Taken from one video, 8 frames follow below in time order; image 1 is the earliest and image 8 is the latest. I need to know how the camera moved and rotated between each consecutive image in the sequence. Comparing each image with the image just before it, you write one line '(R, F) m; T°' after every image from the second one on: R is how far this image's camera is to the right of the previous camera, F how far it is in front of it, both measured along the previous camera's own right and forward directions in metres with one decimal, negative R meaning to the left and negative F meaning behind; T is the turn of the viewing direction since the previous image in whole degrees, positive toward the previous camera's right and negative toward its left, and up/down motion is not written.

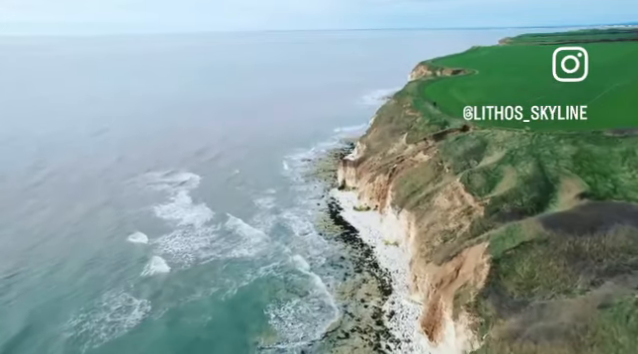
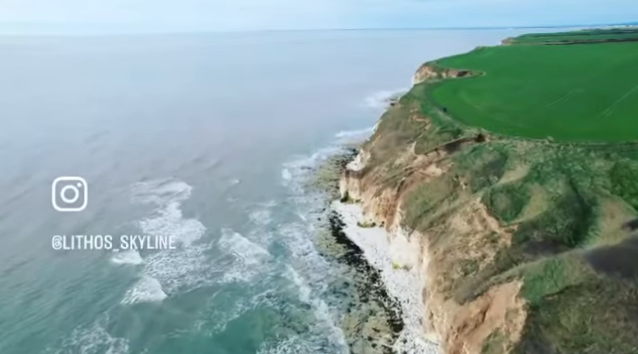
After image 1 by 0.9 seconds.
(0.0, +3.0) m; 0°
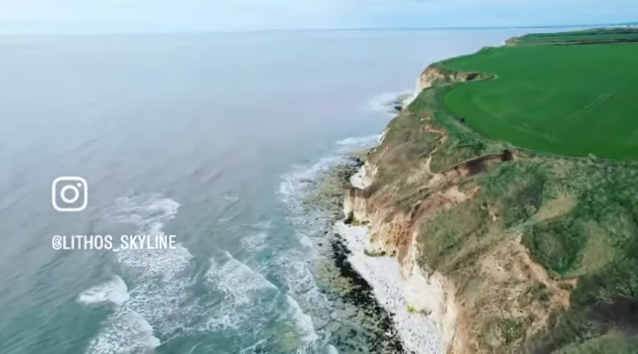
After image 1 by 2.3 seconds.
(-0.1, +4.2) m; 0°
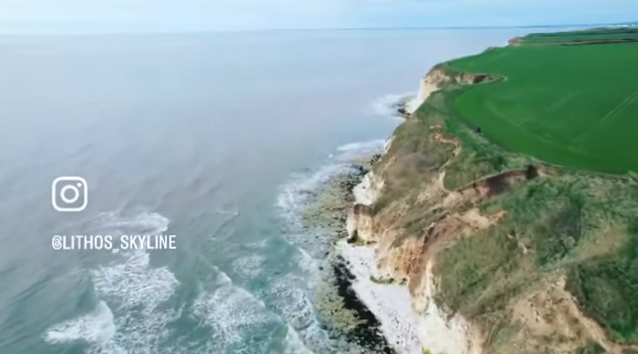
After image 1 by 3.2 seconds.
(0.0, +3.1) m; 0°
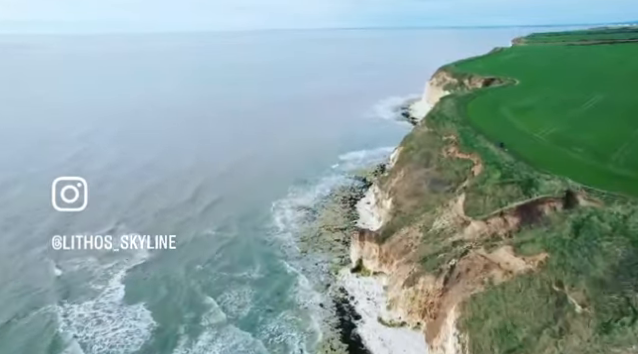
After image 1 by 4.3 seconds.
(0.0, +3.7) m; 0°
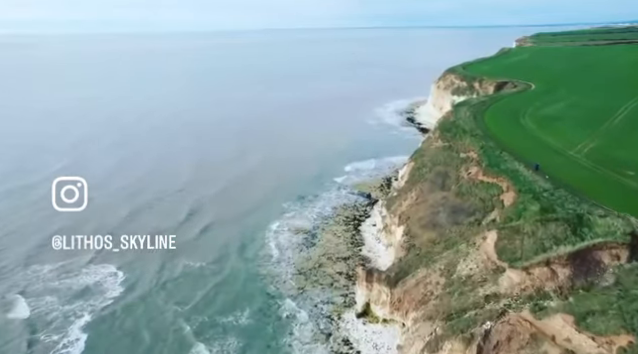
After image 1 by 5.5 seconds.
(0.0, +4.2) m; 0°
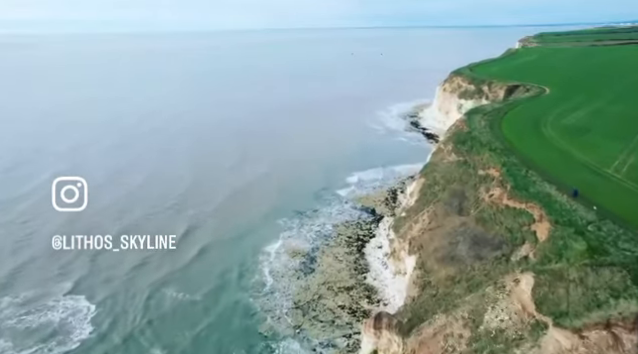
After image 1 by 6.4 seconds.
(0.0, +3.3) m; 0°
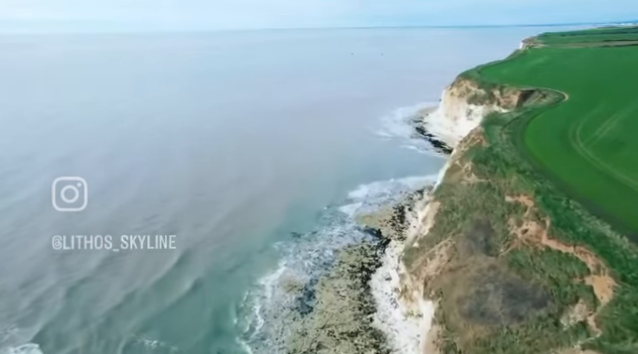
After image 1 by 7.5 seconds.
(+0.1, +3.9) m; 0°
